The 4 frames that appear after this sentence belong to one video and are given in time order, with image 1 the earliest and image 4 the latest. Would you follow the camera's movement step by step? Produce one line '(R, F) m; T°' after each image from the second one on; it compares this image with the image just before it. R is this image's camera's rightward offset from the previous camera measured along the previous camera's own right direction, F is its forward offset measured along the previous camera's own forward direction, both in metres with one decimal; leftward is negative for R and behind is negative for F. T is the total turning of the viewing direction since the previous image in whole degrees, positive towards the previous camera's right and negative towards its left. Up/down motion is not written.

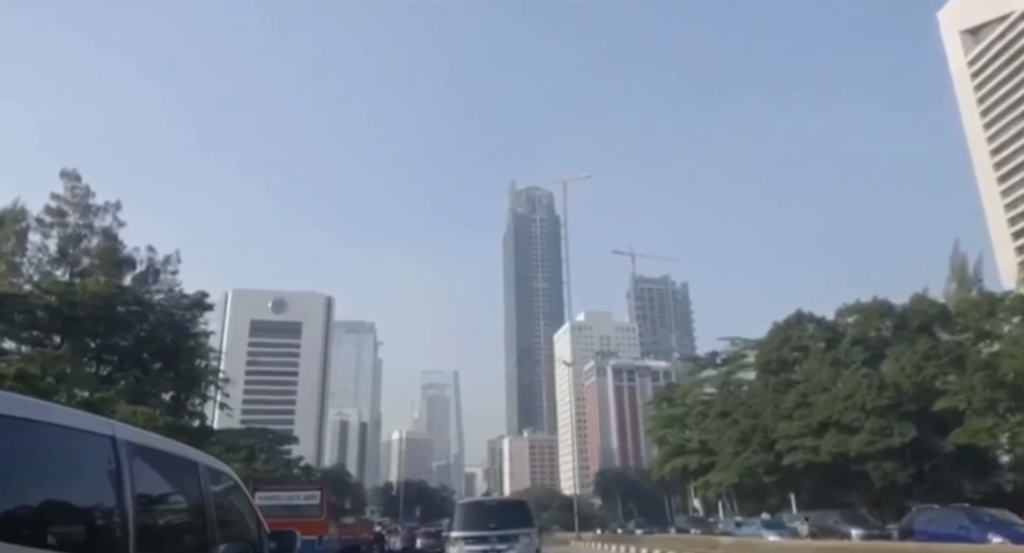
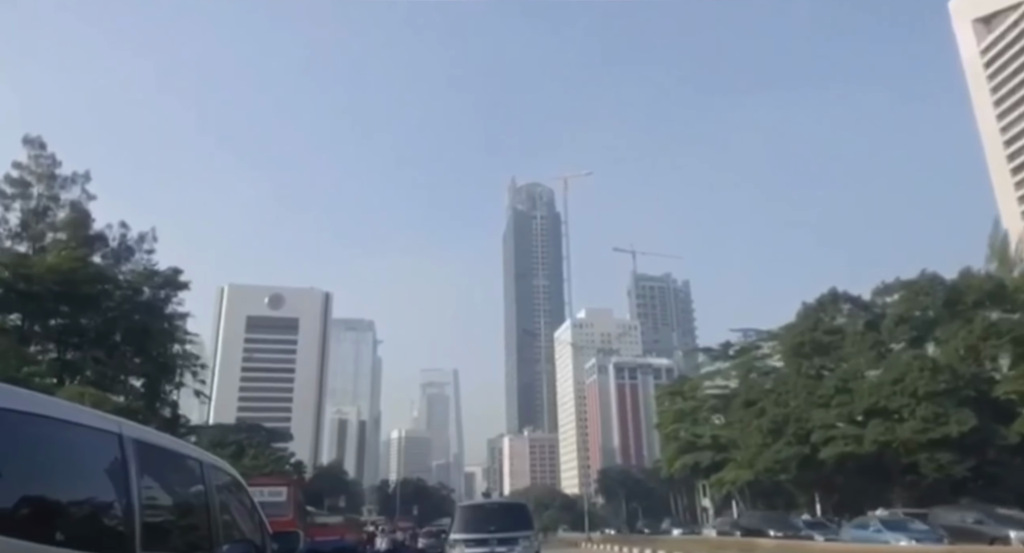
(0.0, +0.6) m; 0°
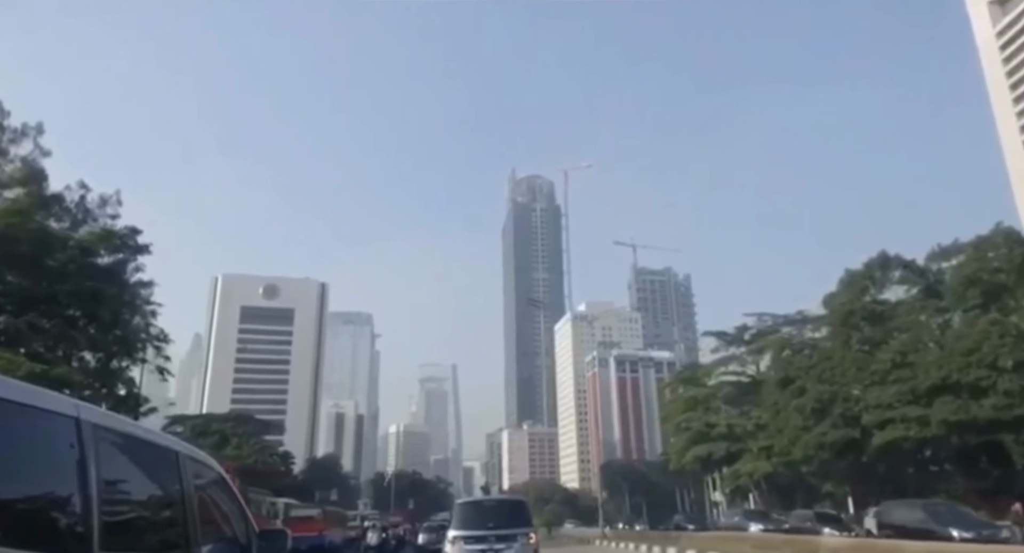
(0.0, +0.8) m; 0°
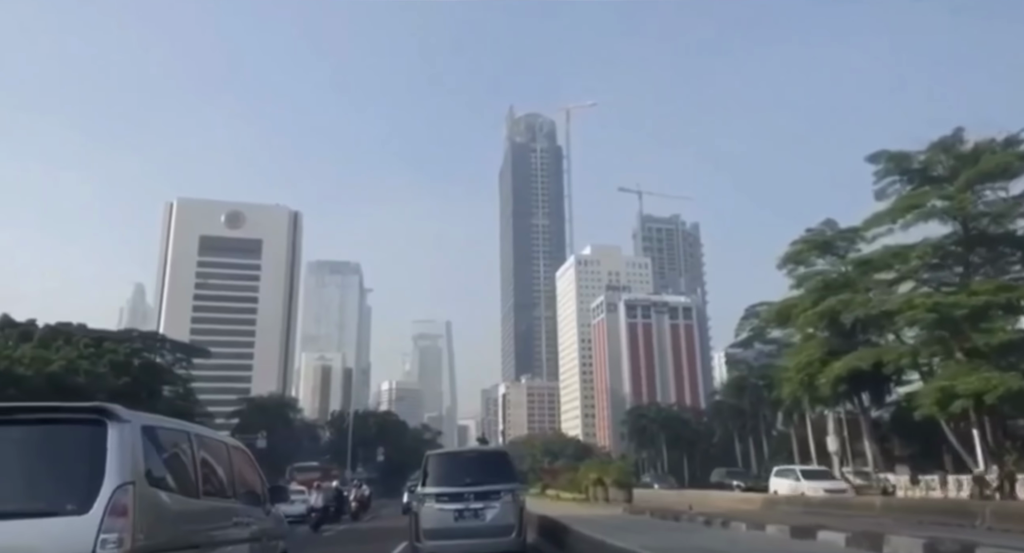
(-0.2, +4.9) m; 0°
